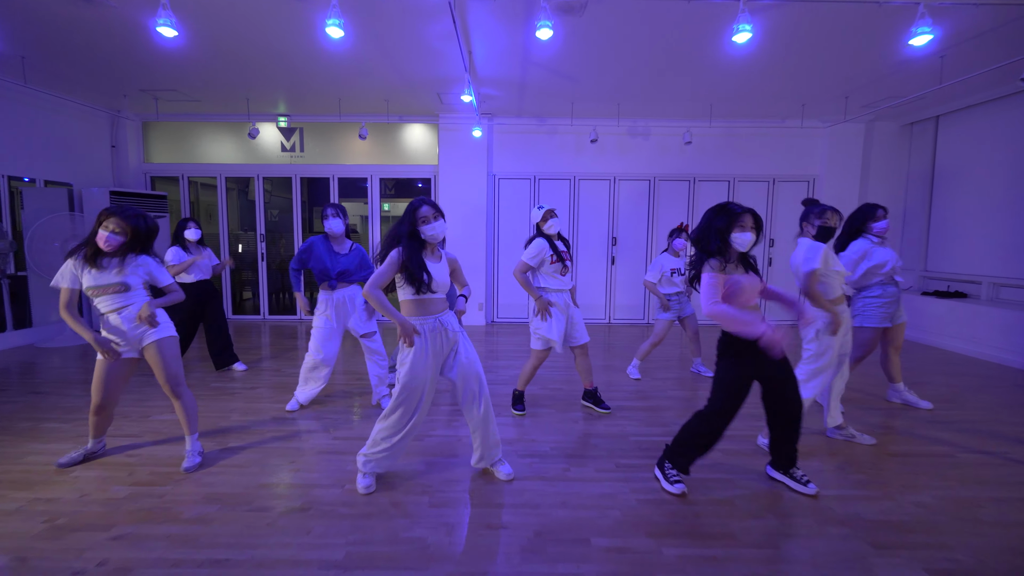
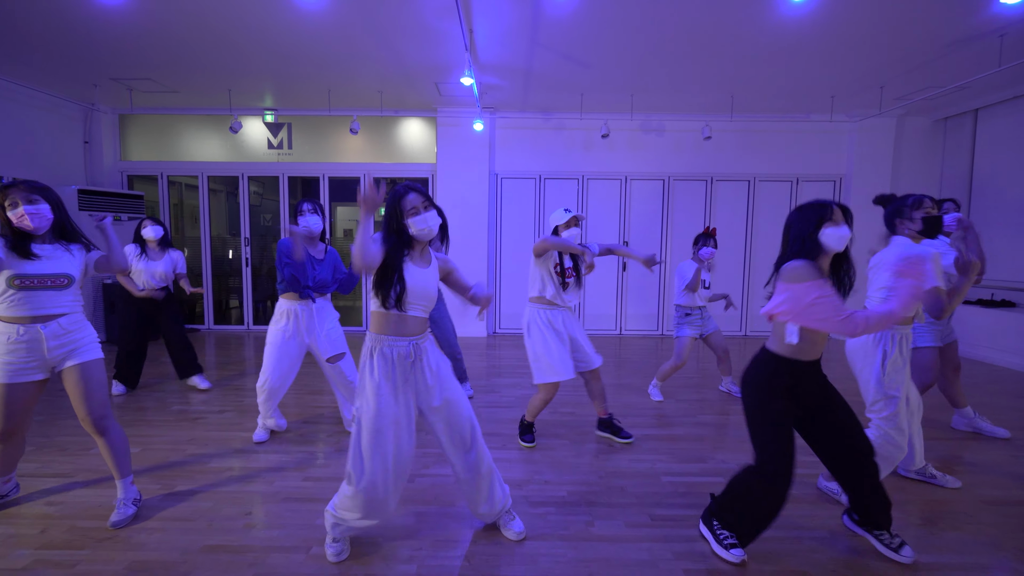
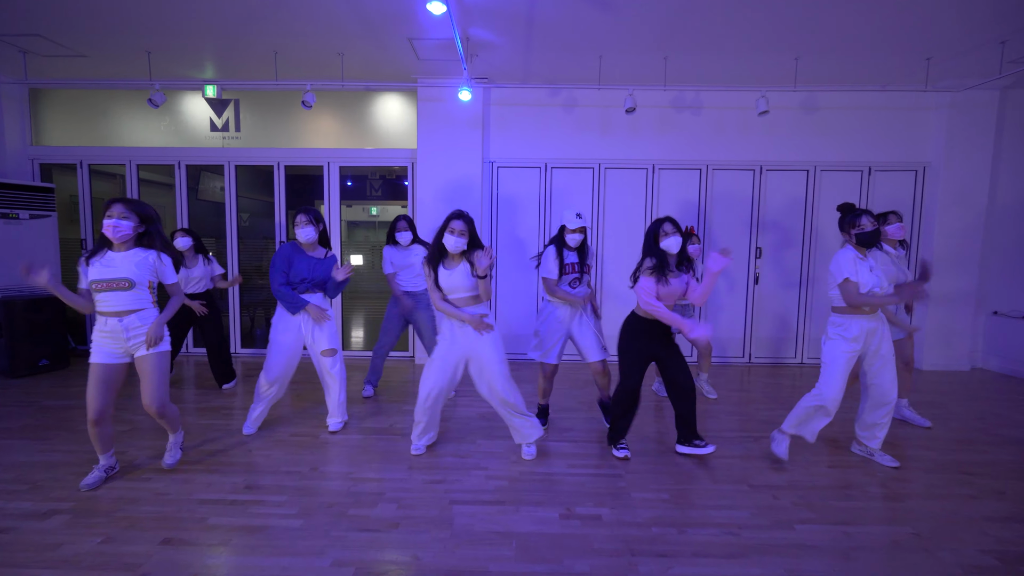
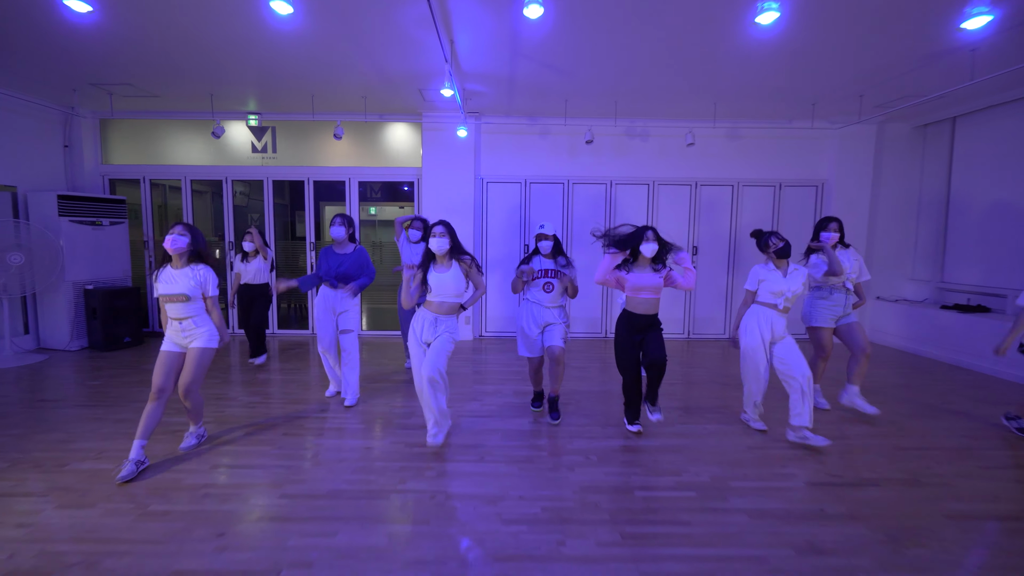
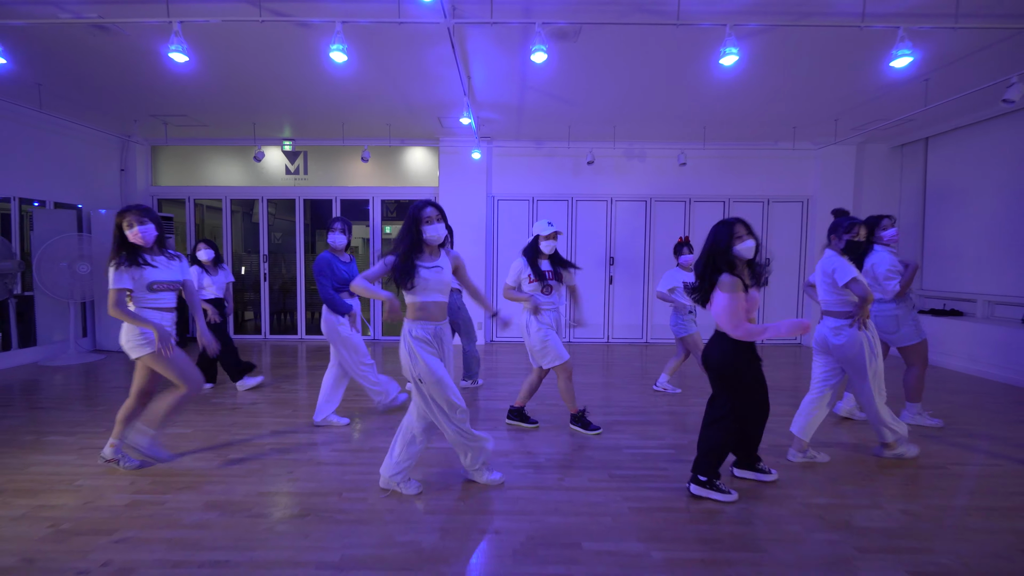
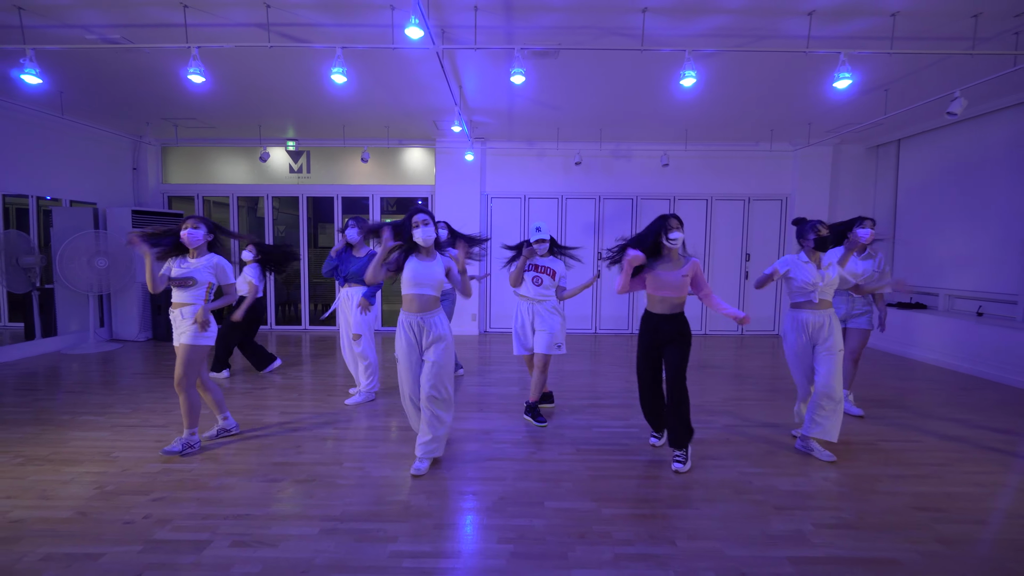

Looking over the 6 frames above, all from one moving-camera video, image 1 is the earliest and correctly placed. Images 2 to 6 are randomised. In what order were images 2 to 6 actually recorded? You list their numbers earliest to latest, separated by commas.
2, 5, 6, 4, 3
